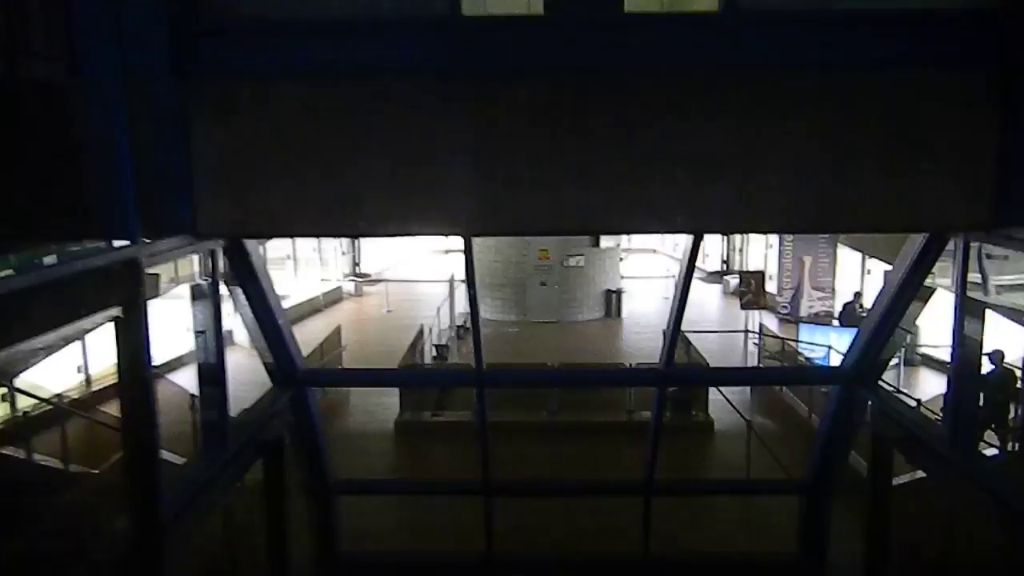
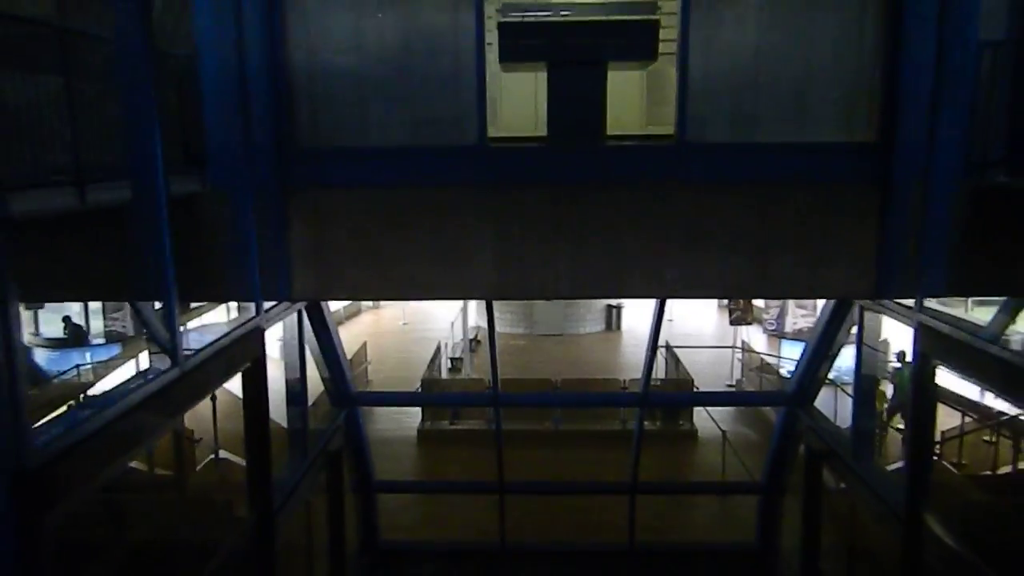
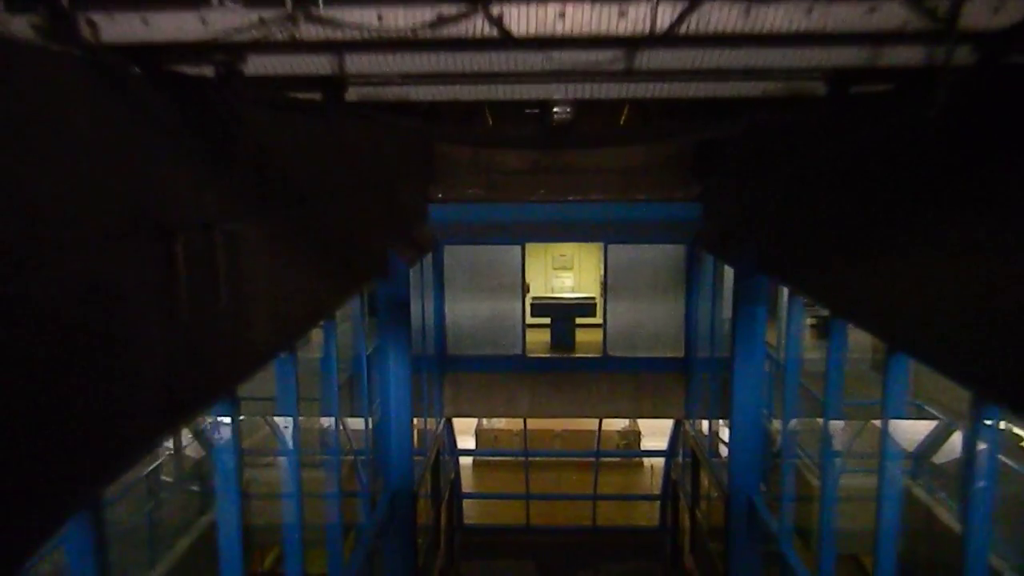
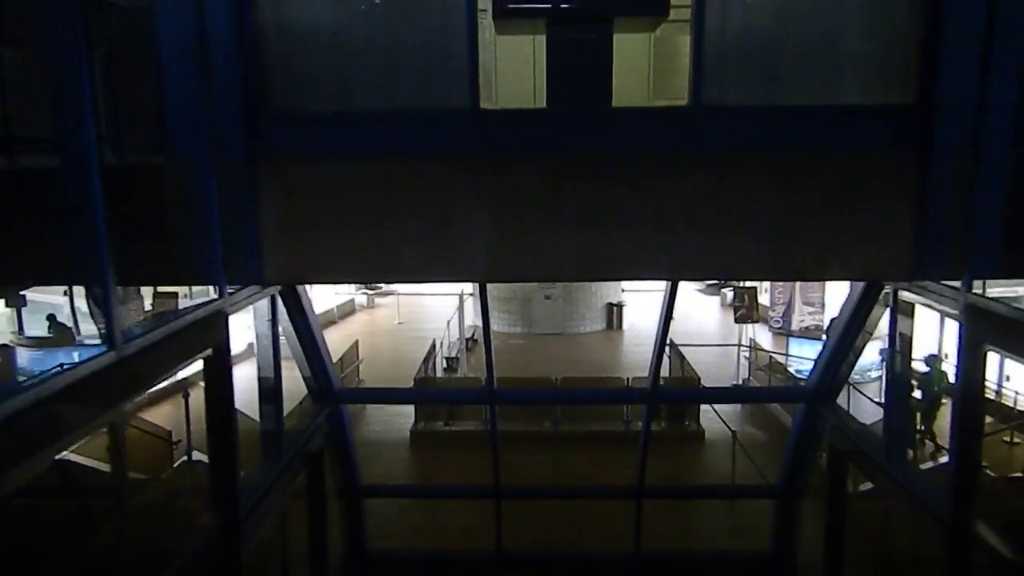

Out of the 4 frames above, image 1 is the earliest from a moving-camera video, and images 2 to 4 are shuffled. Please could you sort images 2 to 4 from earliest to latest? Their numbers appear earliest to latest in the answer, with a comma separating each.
4, 2, 3
